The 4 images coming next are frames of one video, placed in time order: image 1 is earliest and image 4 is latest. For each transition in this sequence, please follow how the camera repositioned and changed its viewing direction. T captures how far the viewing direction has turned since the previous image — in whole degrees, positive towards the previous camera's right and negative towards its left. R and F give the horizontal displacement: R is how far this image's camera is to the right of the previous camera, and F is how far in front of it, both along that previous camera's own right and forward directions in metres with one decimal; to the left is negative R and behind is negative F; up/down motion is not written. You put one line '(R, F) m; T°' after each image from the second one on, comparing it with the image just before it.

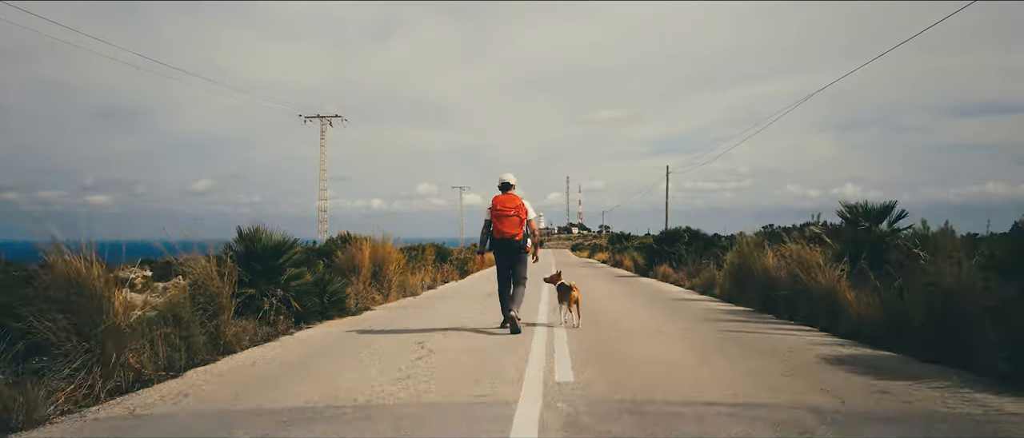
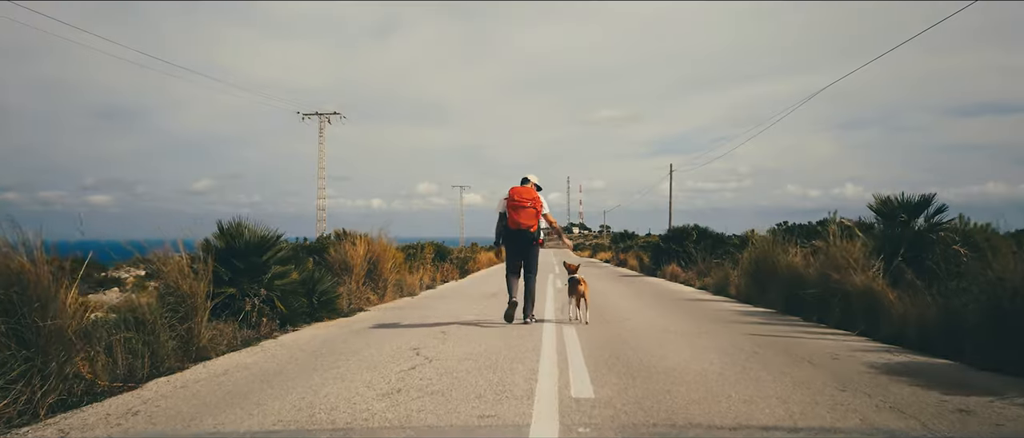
(-0.1, +0.9) m; 0°
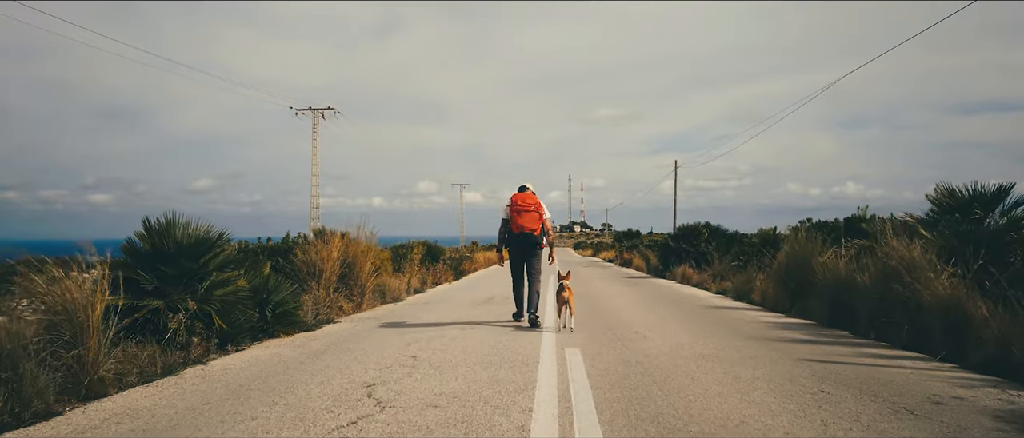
(+0.1, +1.9) m; 0°
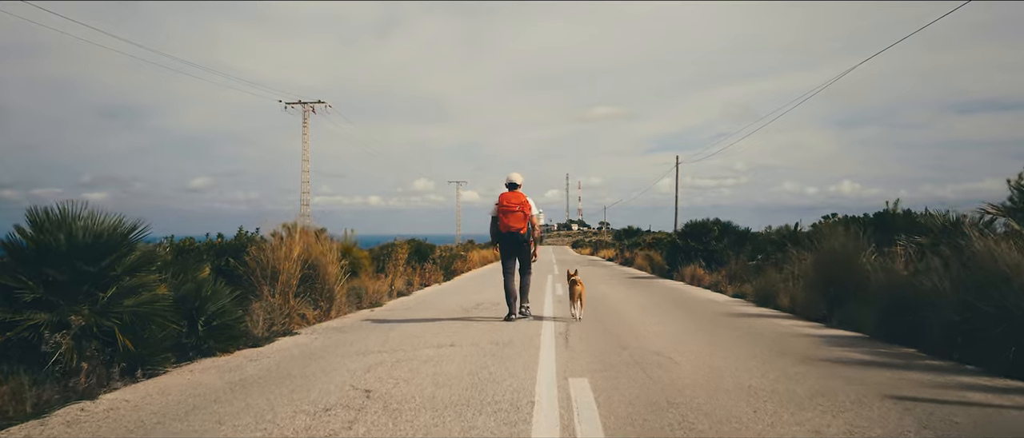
(+0.1, +1.8) m; 0°
